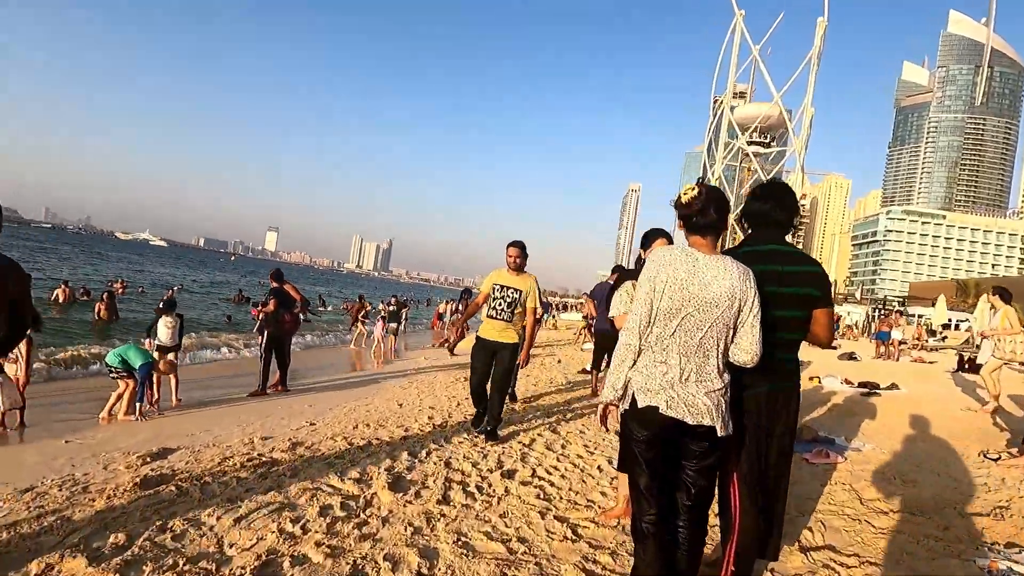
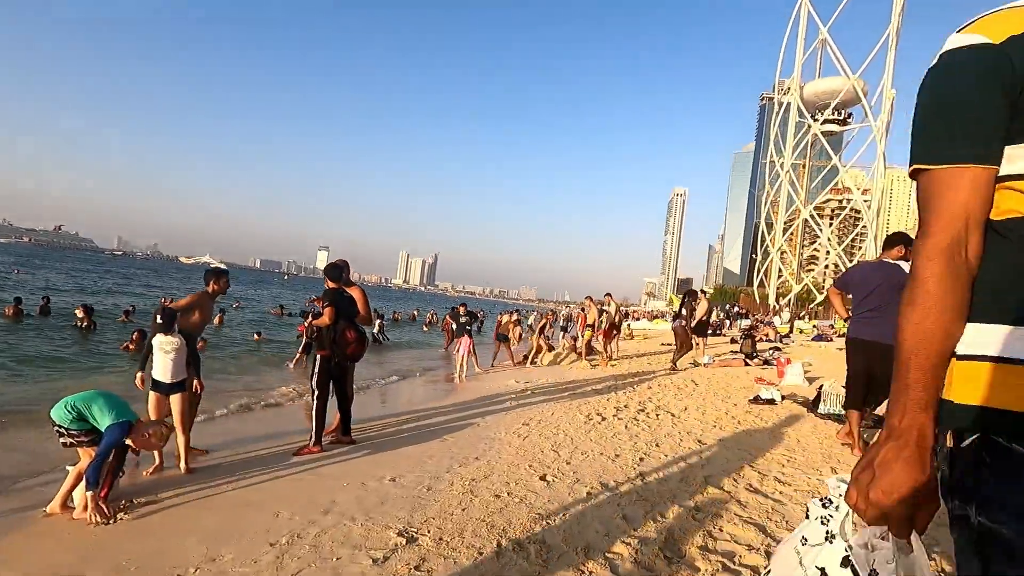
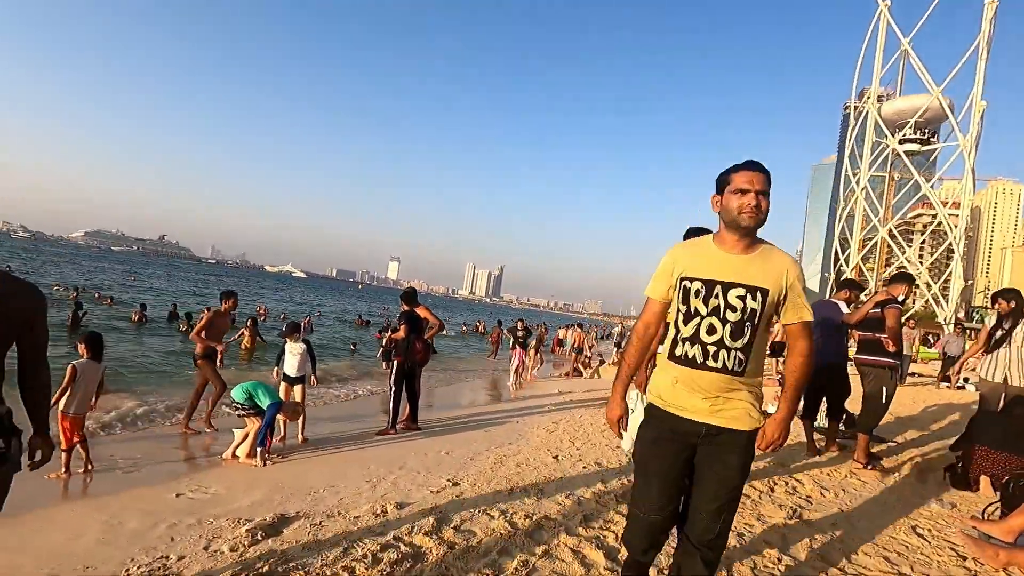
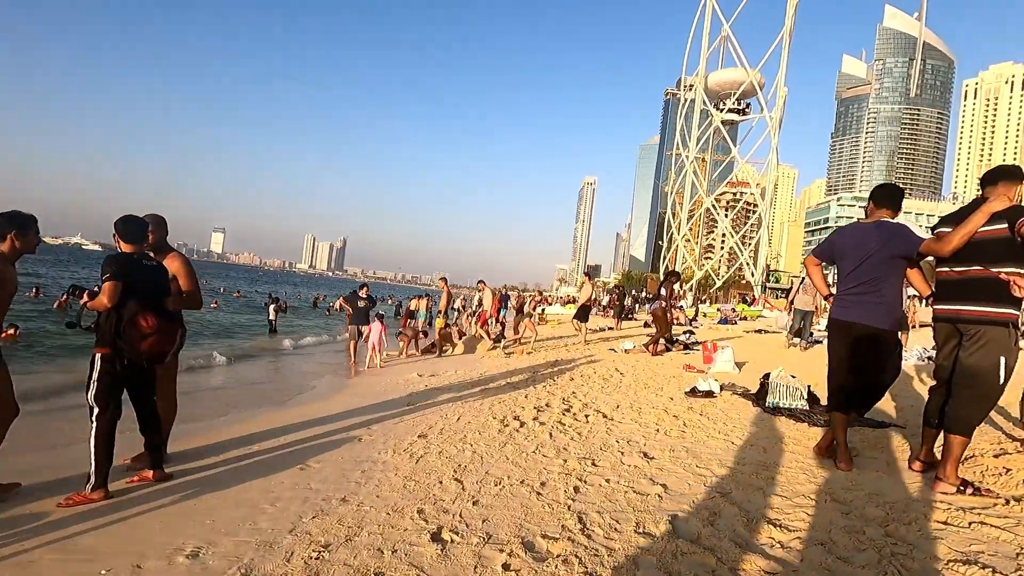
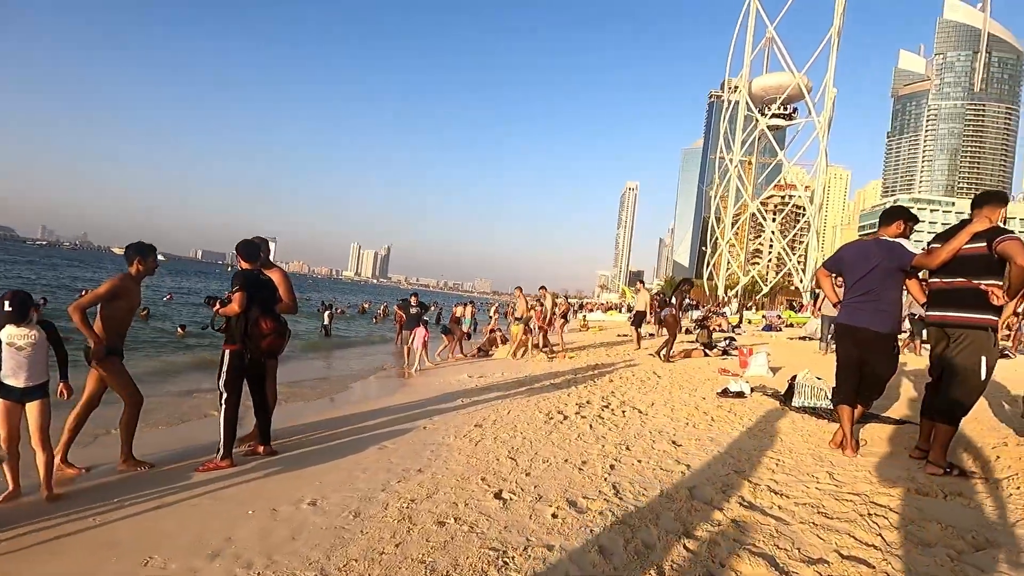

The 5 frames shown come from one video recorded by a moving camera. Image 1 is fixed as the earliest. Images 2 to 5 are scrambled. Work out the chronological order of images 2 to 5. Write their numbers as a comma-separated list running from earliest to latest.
3, 2, 5, 4
